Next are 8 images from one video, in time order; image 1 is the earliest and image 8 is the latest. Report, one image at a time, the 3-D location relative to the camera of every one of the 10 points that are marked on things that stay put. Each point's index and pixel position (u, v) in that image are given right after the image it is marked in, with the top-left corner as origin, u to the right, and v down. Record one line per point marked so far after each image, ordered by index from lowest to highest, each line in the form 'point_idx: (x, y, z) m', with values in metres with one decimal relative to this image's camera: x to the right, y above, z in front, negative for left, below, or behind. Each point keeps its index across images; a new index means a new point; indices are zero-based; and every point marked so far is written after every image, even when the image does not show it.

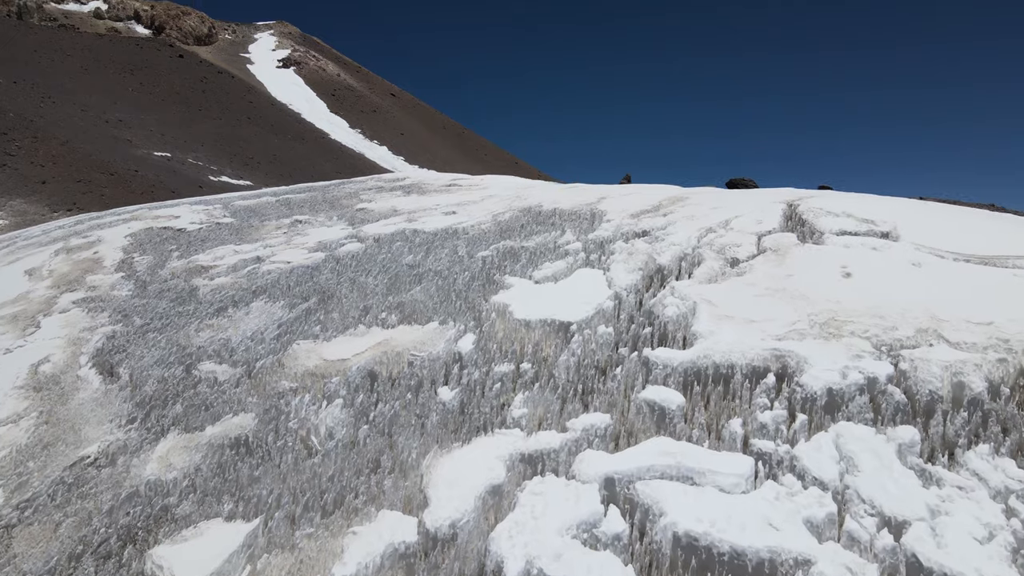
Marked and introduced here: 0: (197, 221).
0: (-3.9, +0.8, +9.2) m
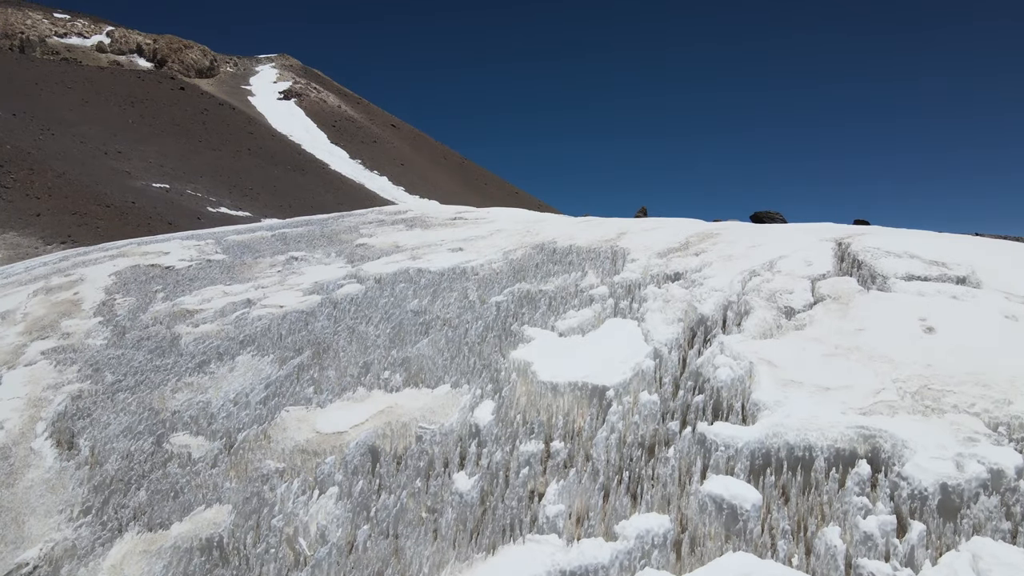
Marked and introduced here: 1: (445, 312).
0: (-3.8, +0.3, +8.7) m
1: (-0.4, -0.2, +4.6) m
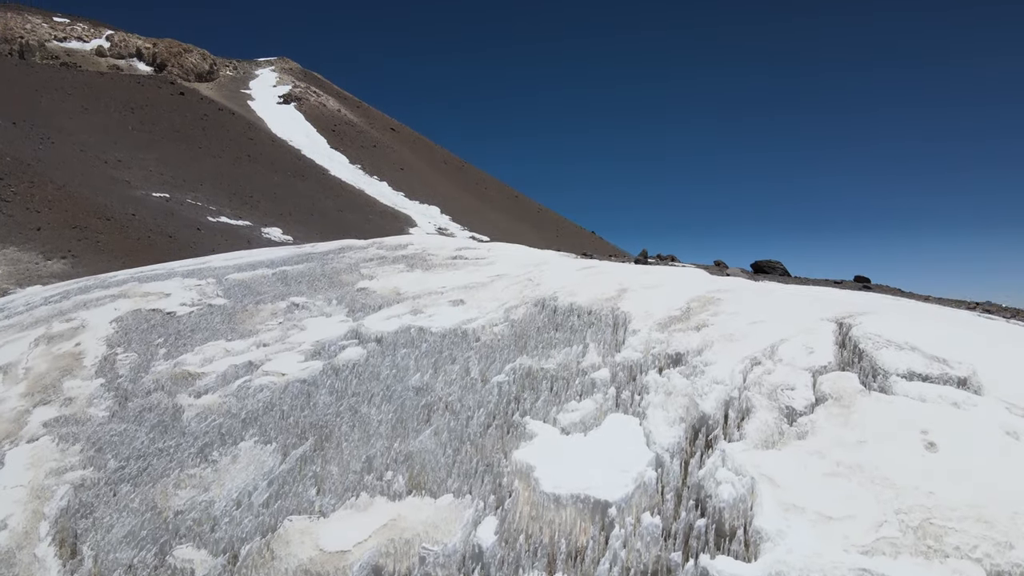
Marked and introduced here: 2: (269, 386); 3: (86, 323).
0: (-3.8, -0.2, +8.7) m
1: (-0.4, -0.7, +4.6) m
2: (-1.8, -0.7, +5.4) m
3: (-4.7, -0.4, +8.2) m
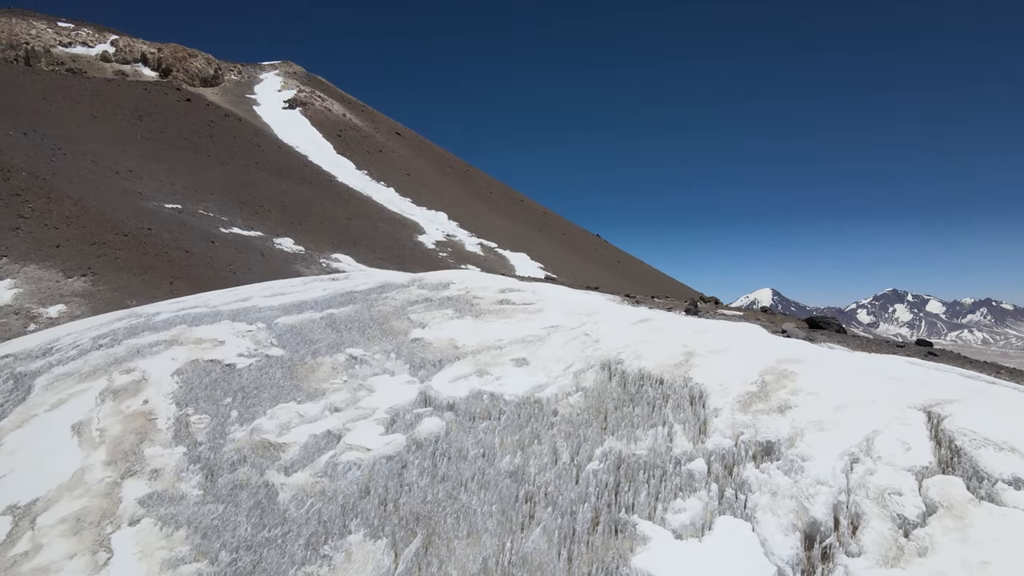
0: (-3.2, -0.8, +8.8) m
1: (+0.2, -1.3, +4.7) m
2: (-1.1, -1.3, +5.5) m
3: (-4.1, -1.0, +8.3) m
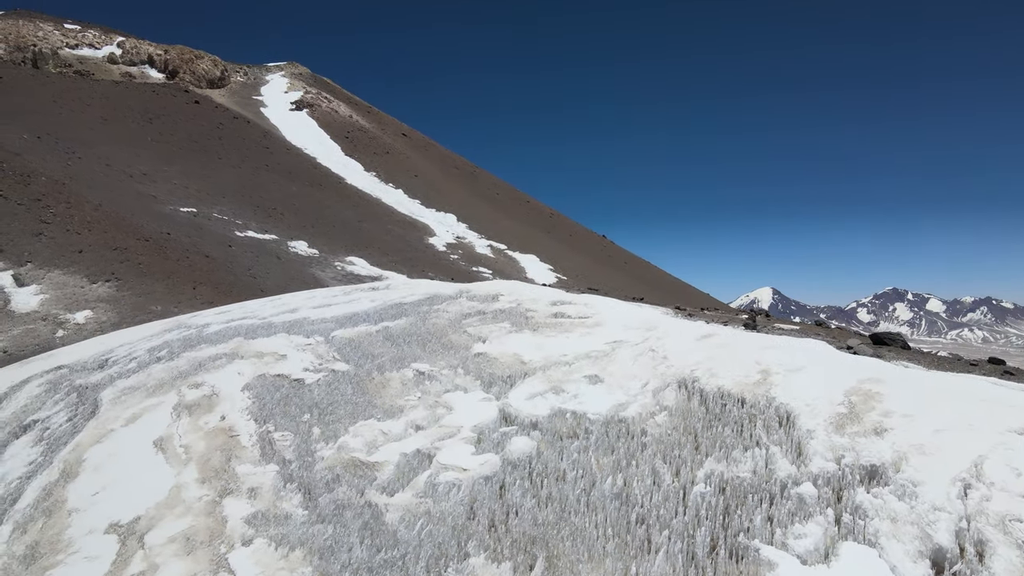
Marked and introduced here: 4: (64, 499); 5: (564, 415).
0: (-2.5, -0.9, +8.9) m
1: (+0.9, -1.4, +4.9) m
2: (-0.4, -1.5, +5.6) m
3: (-3.4, -1.2, +8.4) m
4: (-4.0, -1.9, +6.6) m
5: (+0.5, -1.1, +6.6) m
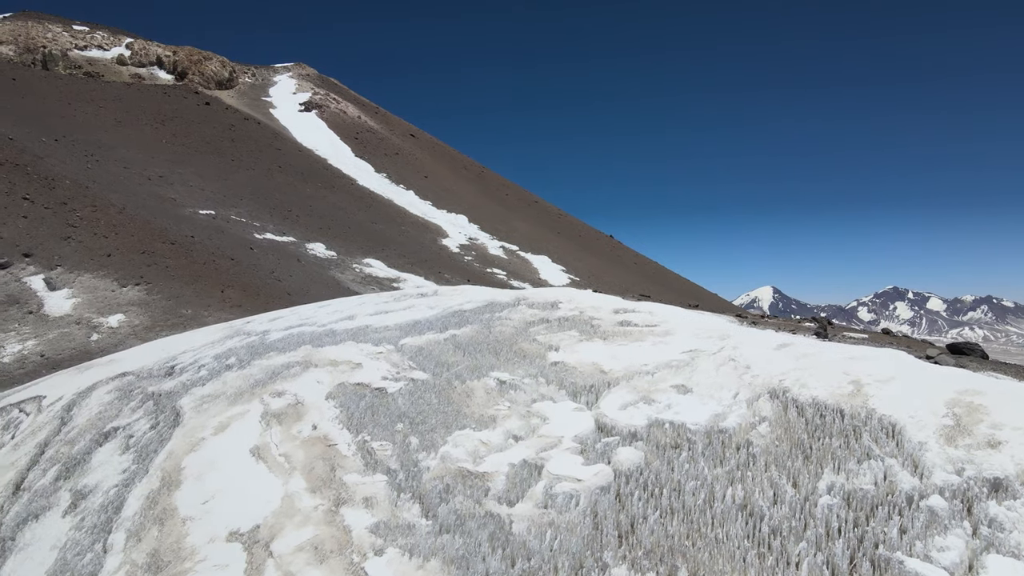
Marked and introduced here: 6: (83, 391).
0: (-1.5, -1.1, +9.1) m
1: (+1.8, -1.6, +5.0) m
2: (+0.5, -1.6, +5.7) m
3: (-2.5, -1.3, +8.6) m
4: (-3.1, -2.0, +6.7) m
5: (+1.4, -1.3, +6.7) m
6: (-6.6, -1.6, +11.4) m
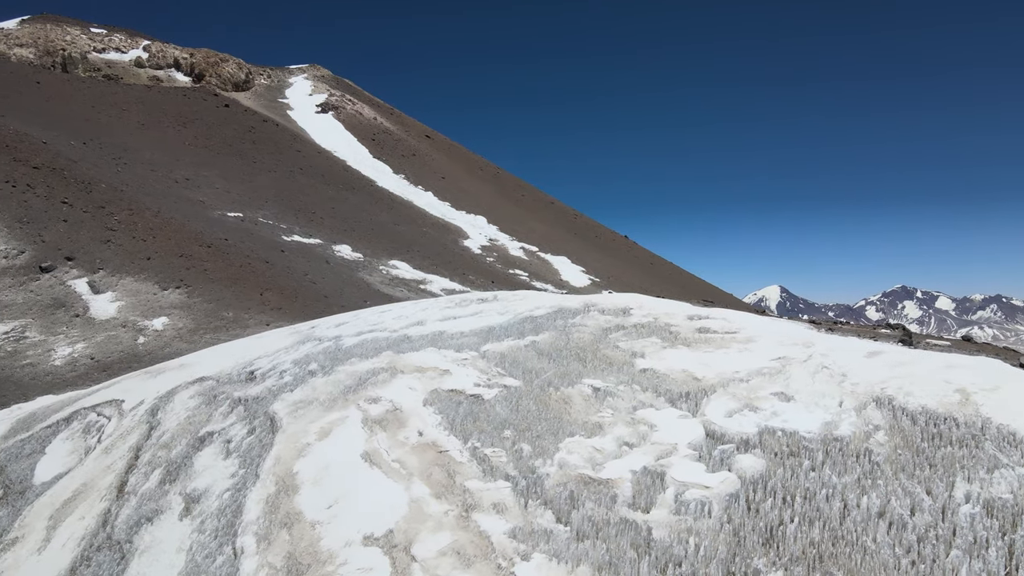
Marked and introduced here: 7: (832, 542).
0: (-0.4, -1.2, +9.3) m
1: (+2.9, -1.7, +5.1) m
2: (+1.6, -1.7, +5.9) m
3: (-1.4, -1.4, +8.8) m
4: (-2.0, -2.1, +7.0) m
5: (+2.4, -1.4, +6.9) m
6: (-5.5, -1.7, +11.6) m
7: (+2.3, -1.8, +5.2) m
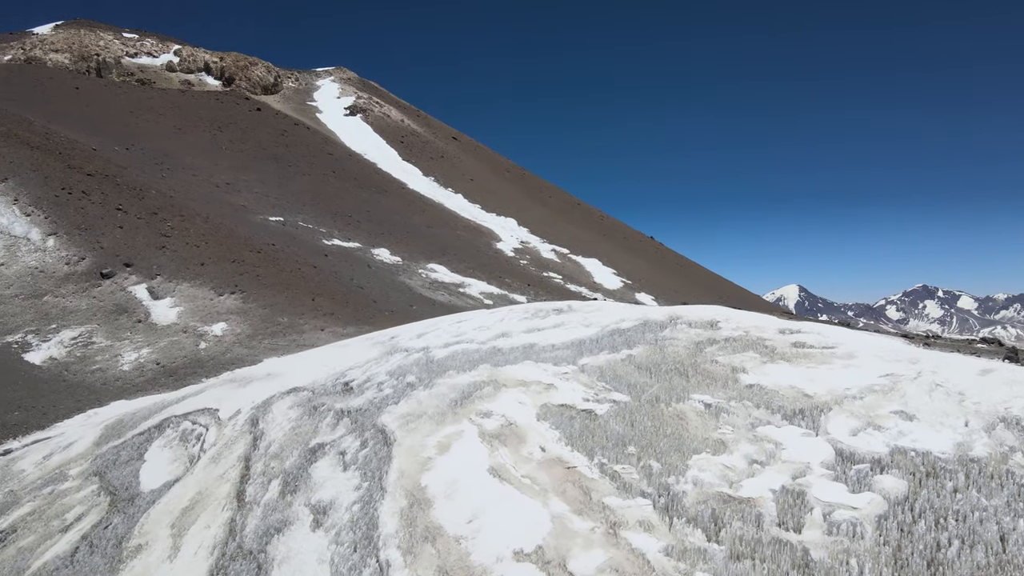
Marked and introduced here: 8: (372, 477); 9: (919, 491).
0: (+0.9, -1.4, +9.4) m
1: (+4.1, -1.9, +5.3) m
2: (+2.8, -1.9, +6.0) m
3: (0.0, -1.6, +9.0) m
4: (-0.7, -2.3, +7.2) m
5: (+3.7, -1.6, +7.0) m
6: (-4.1, -1.9, +11.9) m
7: (+3.5, -2.0, +5.3) m
8: (-1.7, -2.2, +8.6) m
9: (+3.5, -1.8, +6.4) m
